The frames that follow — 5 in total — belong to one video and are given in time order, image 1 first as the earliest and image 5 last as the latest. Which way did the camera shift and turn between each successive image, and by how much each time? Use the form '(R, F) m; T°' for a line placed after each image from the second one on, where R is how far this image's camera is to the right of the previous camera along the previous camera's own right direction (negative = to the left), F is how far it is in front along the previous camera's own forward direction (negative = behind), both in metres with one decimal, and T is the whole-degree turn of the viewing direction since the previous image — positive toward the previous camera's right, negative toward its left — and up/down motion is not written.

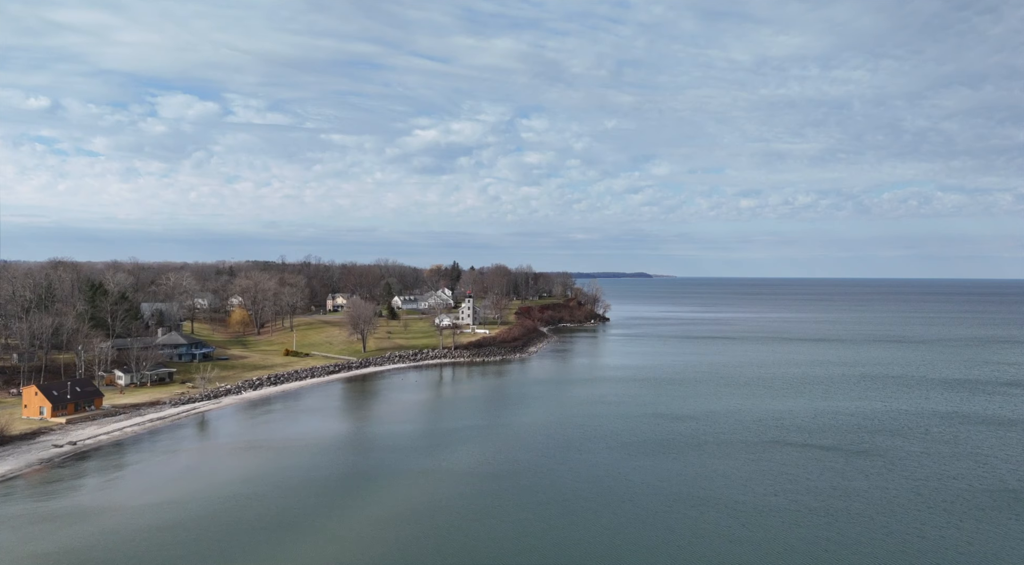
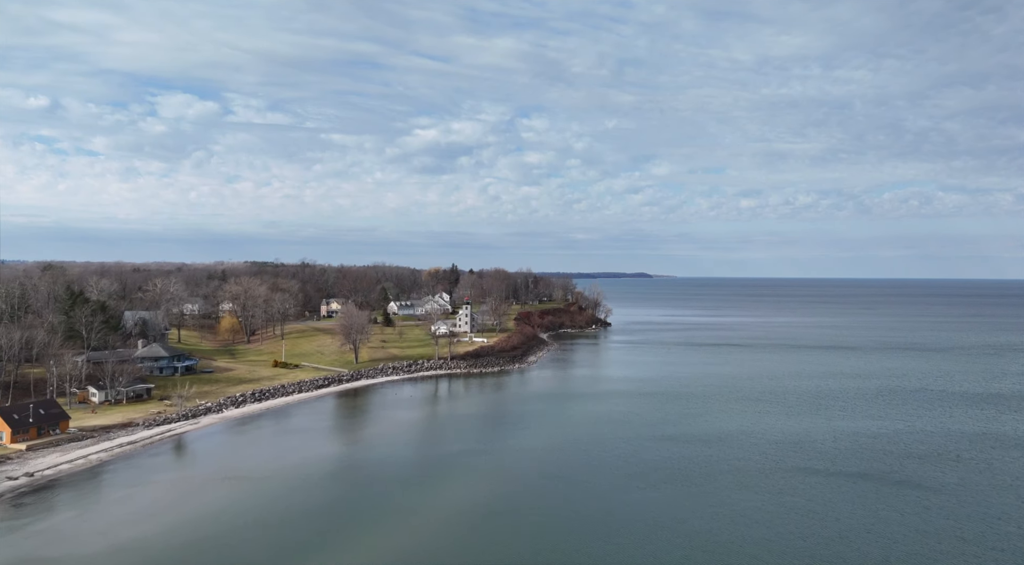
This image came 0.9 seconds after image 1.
(+0.1, +3.0) m; 0°
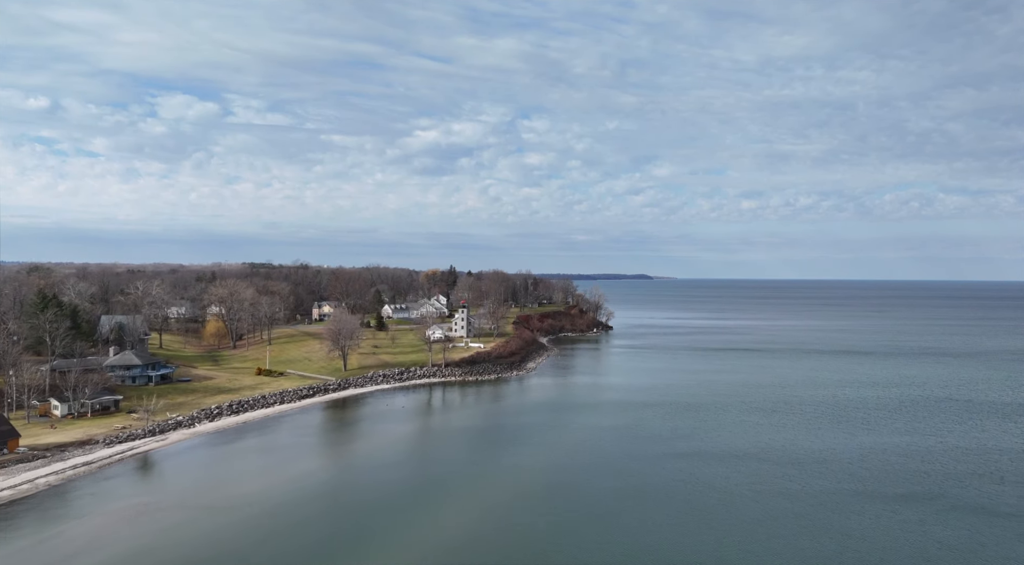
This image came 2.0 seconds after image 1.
(+0.2, +3.7) m; 0°
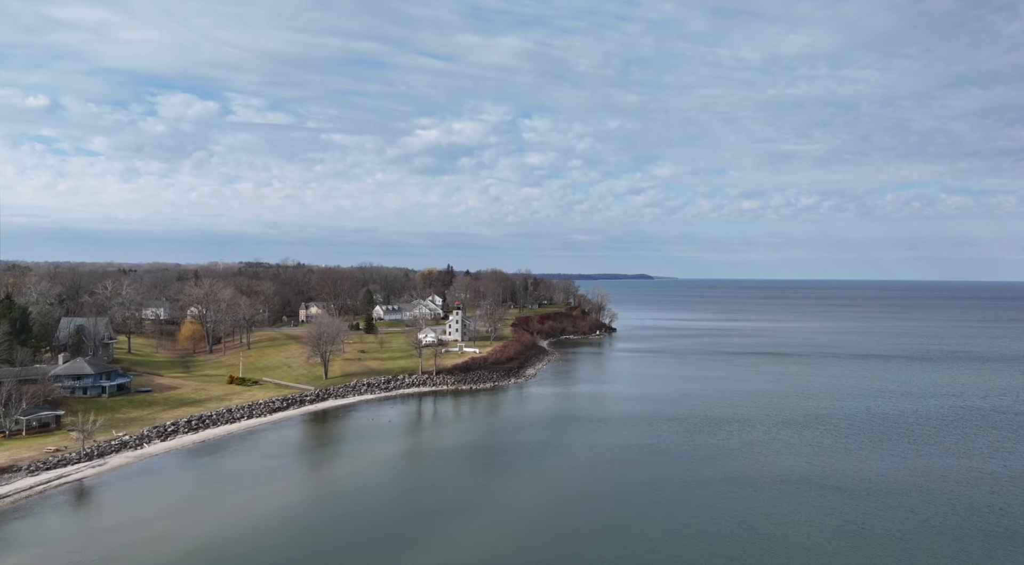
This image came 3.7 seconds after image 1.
(+0.2, +5.7) m; 0°
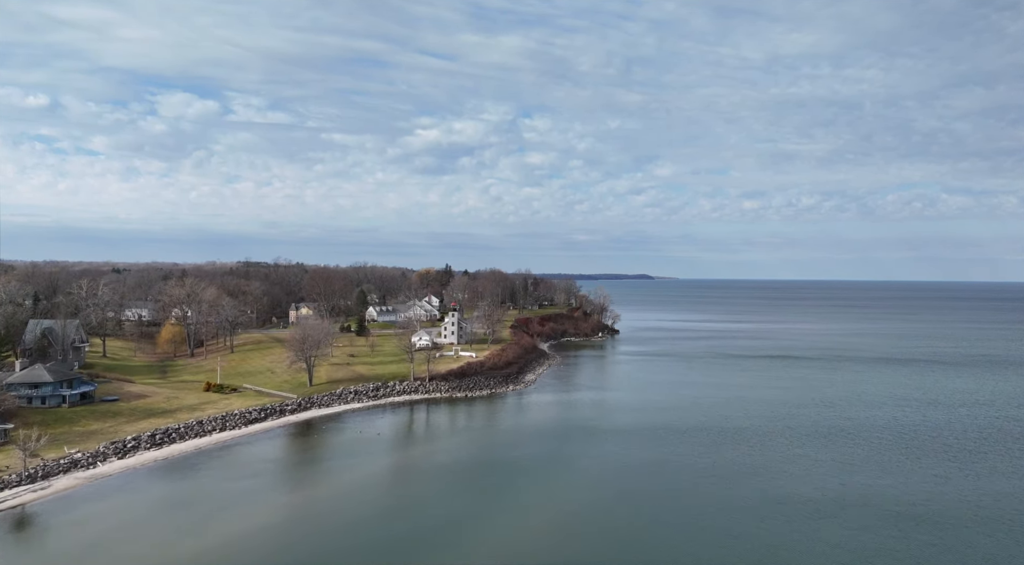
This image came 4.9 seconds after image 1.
(+0.1, +4.0) m; 0°
